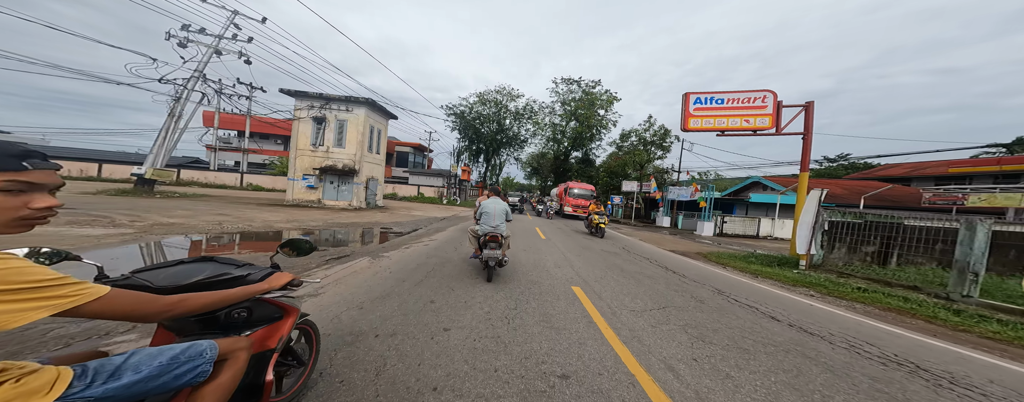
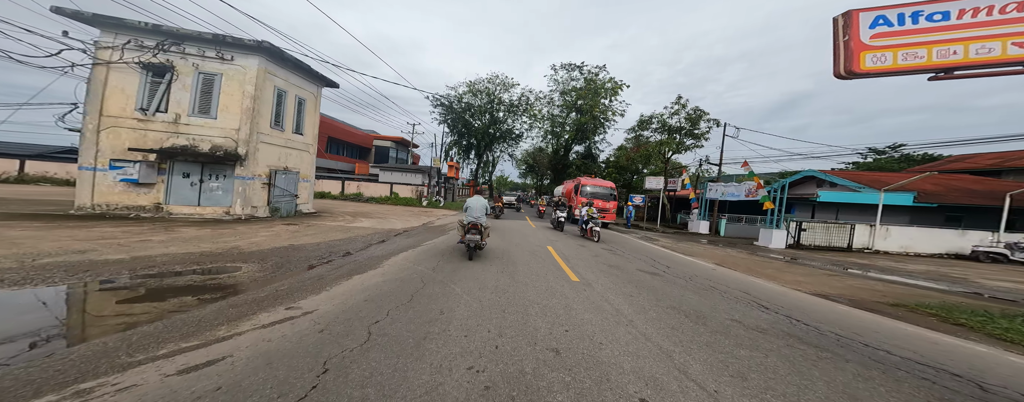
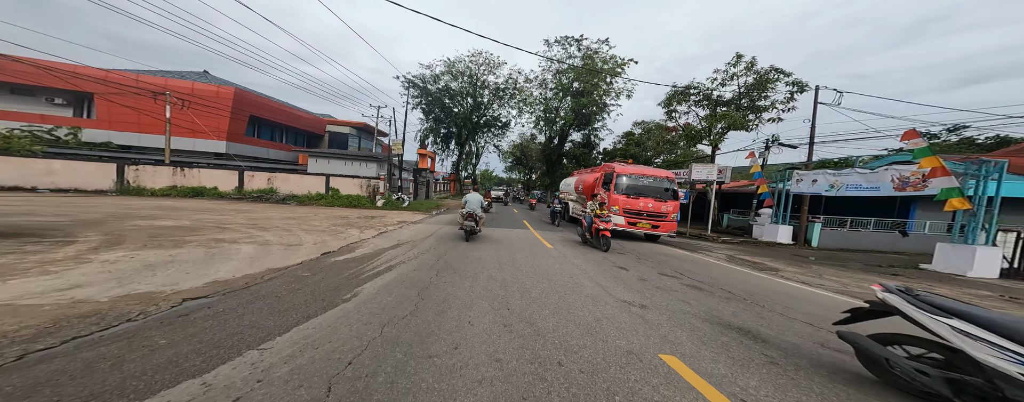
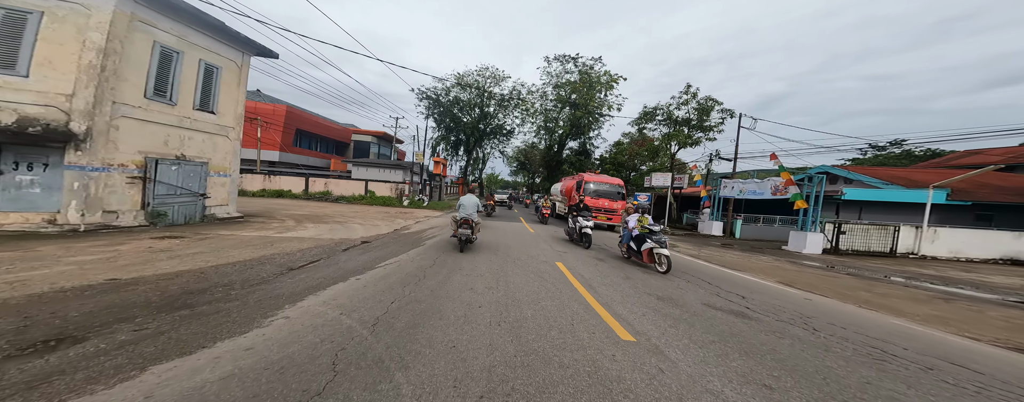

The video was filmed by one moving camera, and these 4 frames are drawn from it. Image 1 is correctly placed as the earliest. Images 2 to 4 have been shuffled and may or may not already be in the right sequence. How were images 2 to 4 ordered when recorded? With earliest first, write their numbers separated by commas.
2, 4, 3
